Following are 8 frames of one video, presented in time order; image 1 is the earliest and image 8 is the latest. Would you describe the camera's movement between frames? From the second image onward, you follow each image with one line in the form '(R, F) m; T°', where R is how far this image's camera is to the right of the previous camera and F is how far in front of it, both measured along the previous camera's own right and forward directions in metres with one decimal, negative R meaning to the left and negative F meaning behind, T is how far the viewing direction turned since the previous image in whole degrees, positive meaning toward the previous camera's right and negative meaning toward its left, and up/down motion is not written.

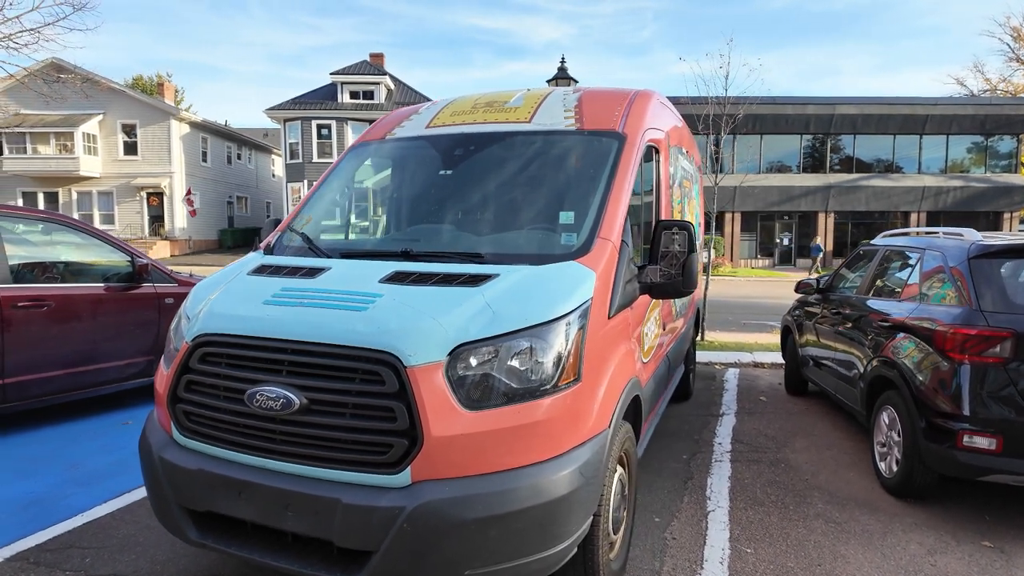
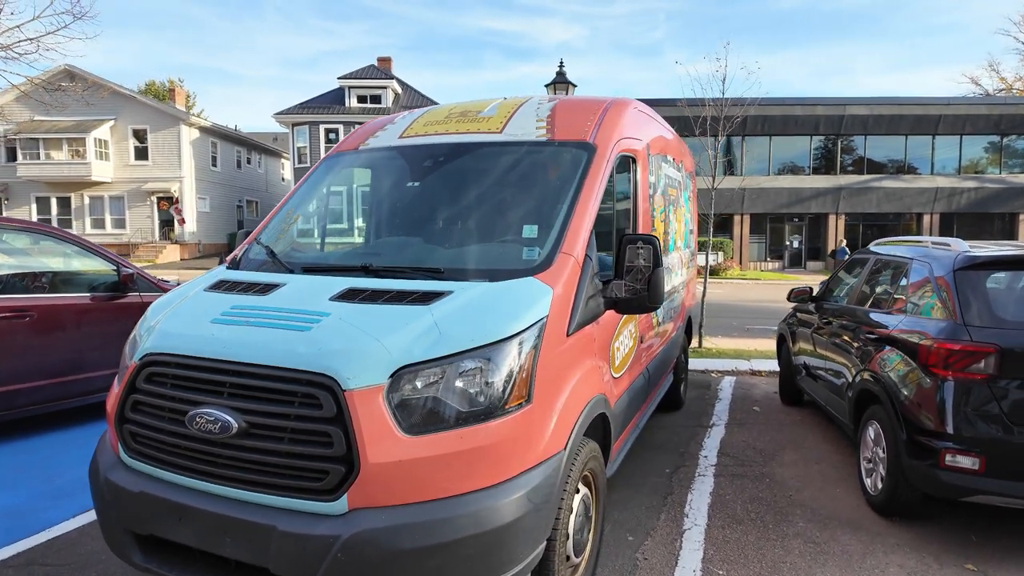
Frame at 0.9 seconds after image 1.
(+0.2, +0.1) m; -1°
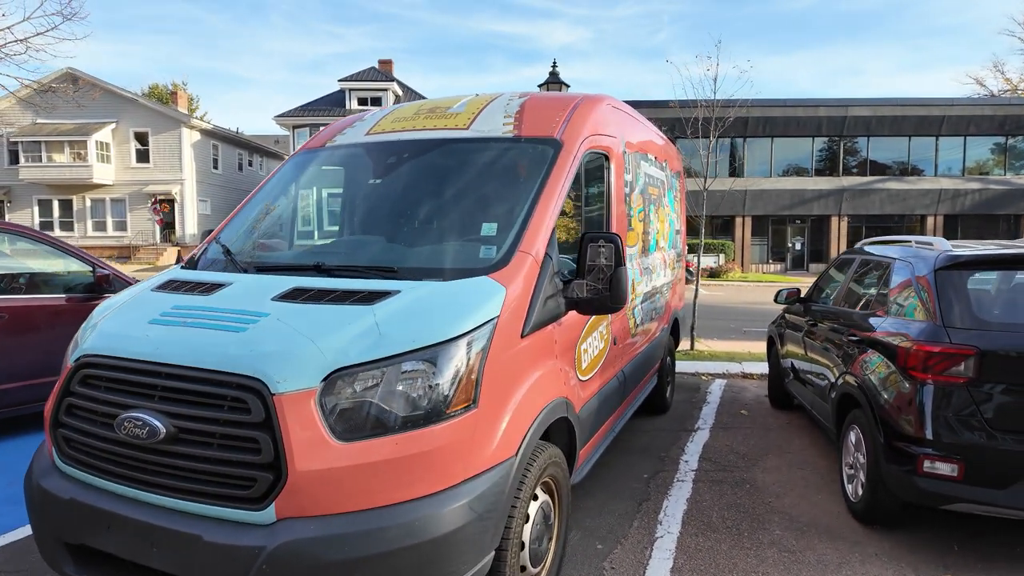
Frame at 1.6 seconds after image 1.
(+0.2, +0.1) m; 0°
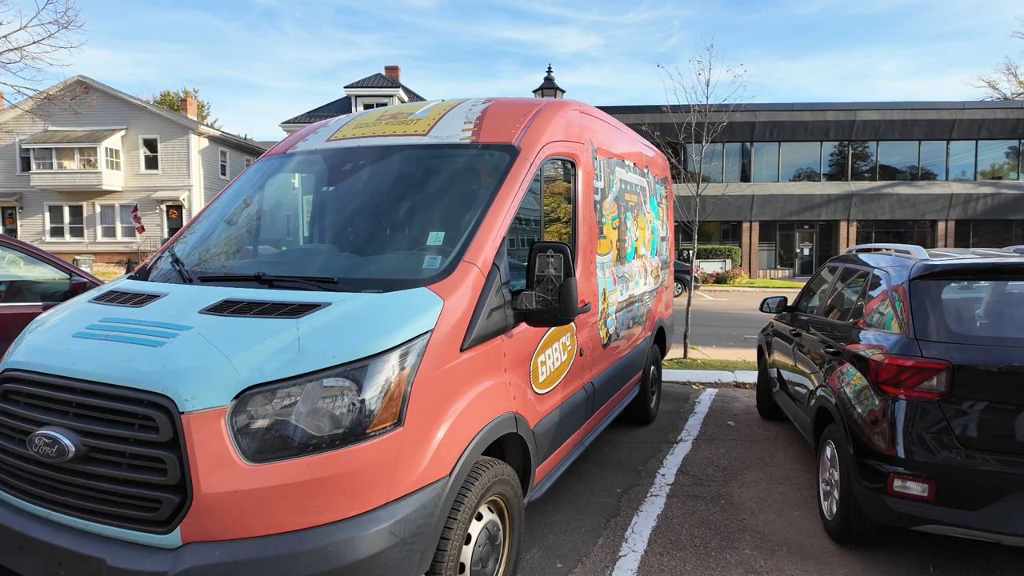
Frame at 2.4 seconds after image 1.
(+0.3, +0.1) m; -1°
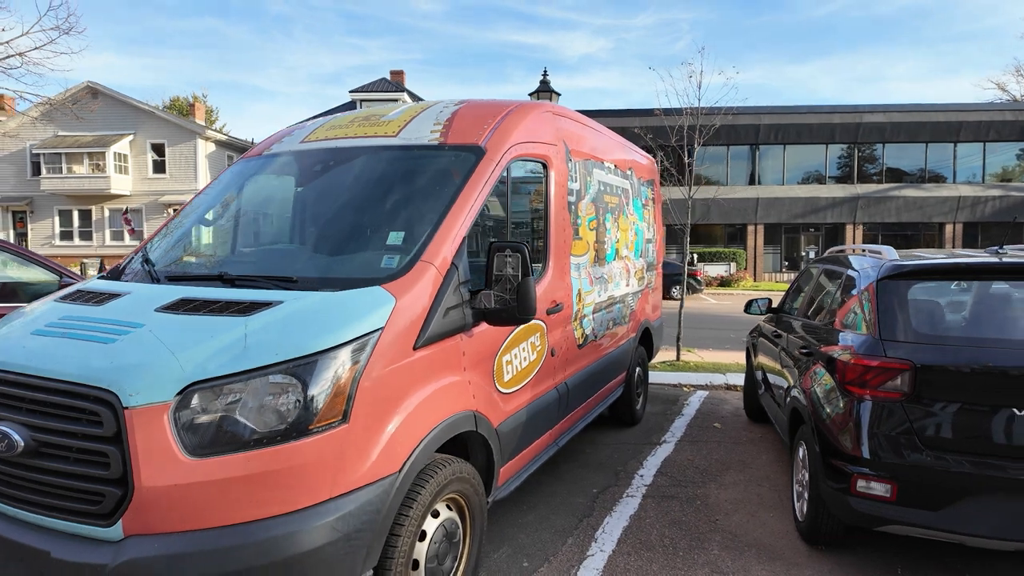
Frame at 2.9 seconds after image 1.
(+0.2, 0.0) m; -1°
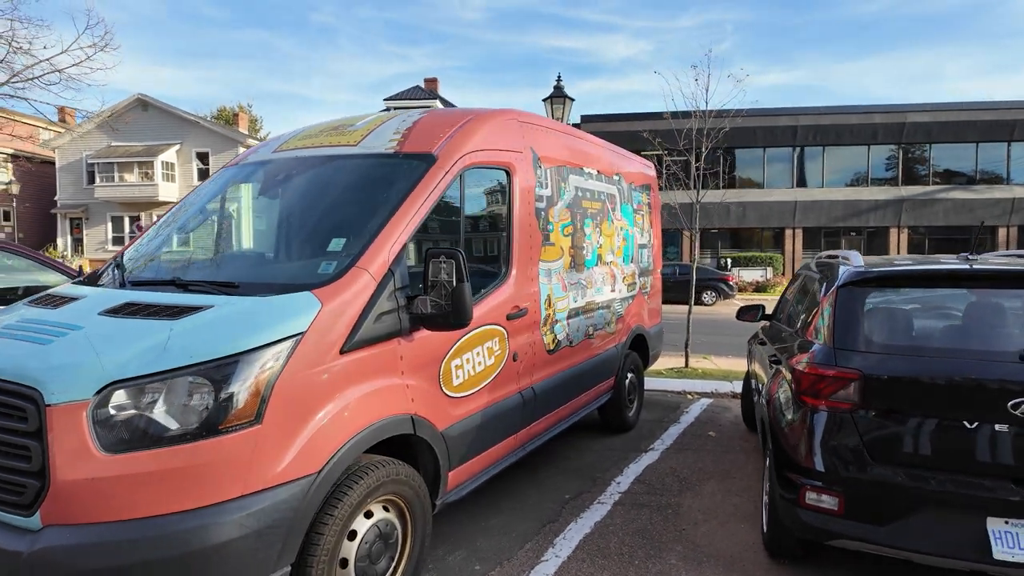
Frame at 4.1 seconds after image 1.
(+0.5, 0.0) m; -4°
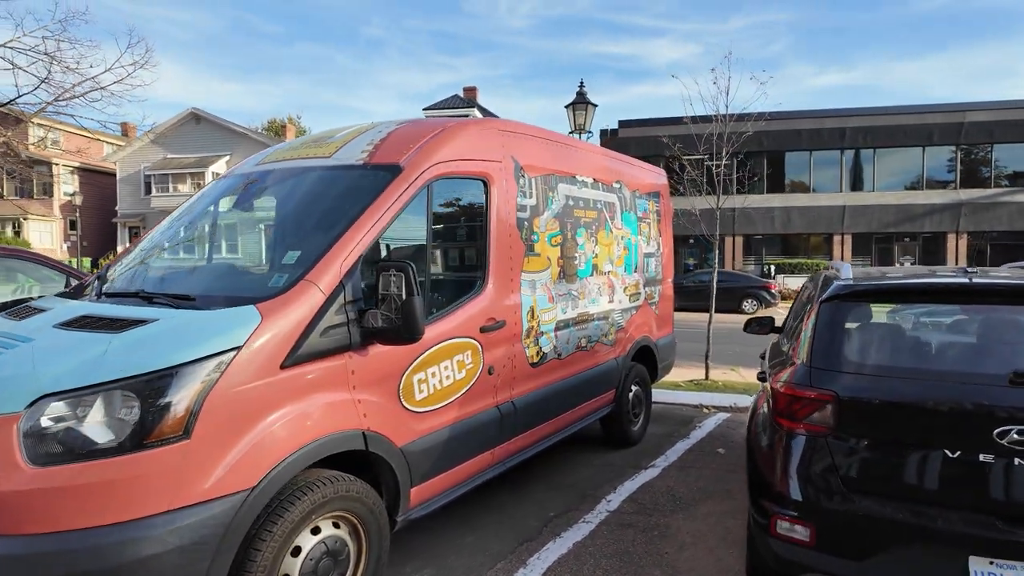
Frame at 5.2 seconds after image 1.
(+0.4, +0.1) m; -4°
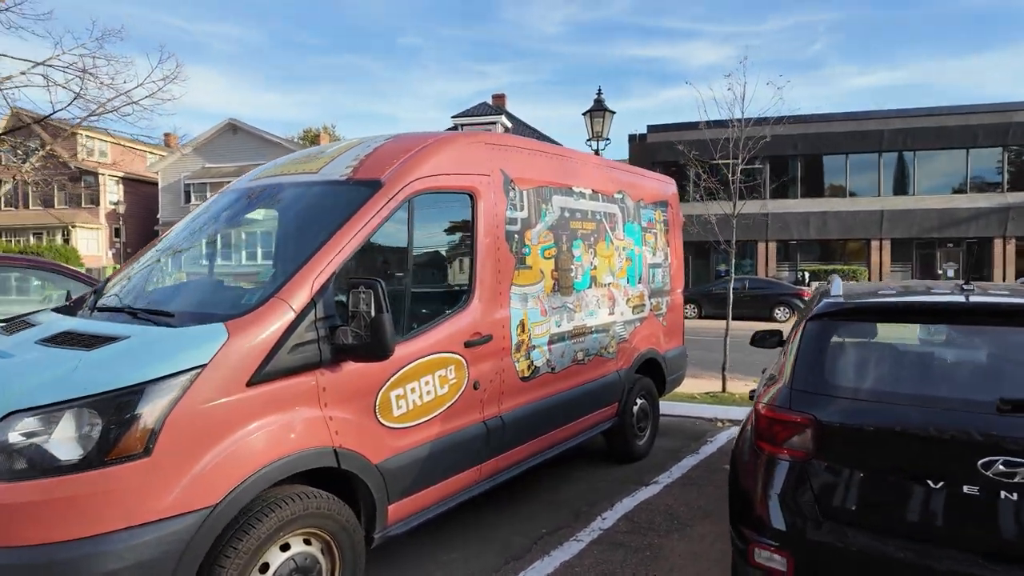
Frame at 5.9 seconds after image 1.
(+0.3, 0.0) m; -3°
